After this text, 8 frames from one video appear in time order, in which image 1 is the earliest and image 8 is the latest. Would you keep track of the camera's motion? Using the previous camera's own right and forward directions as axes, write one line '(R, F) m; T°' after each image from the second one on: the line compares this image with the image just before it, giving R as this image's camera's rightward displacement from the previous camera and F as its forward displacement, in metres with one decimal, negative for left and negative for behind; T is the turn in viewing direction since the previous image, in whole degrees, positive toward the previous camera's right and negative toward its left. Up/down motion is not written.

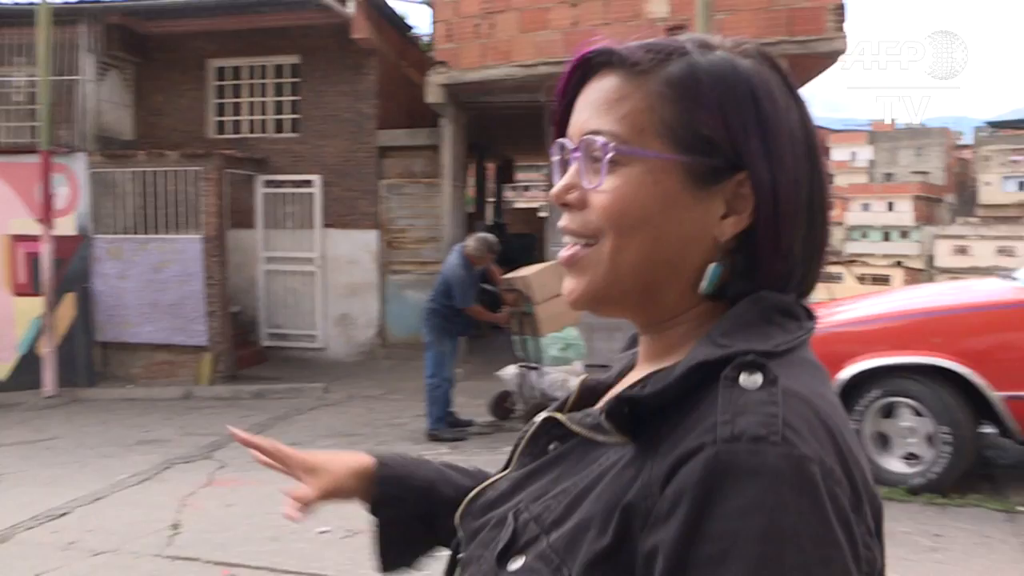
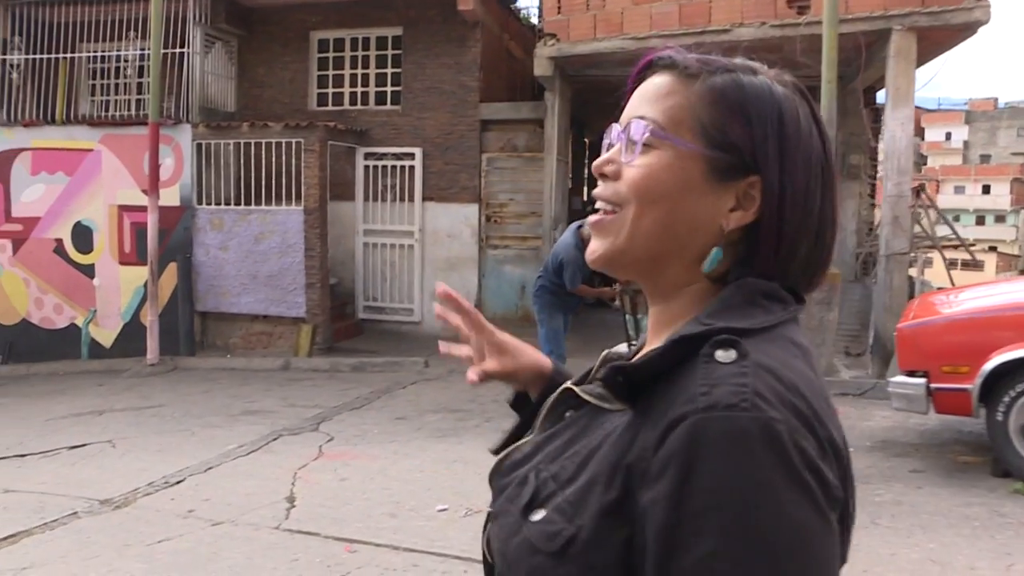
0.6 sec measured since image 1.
(-0.2, +0.2) m; -4°
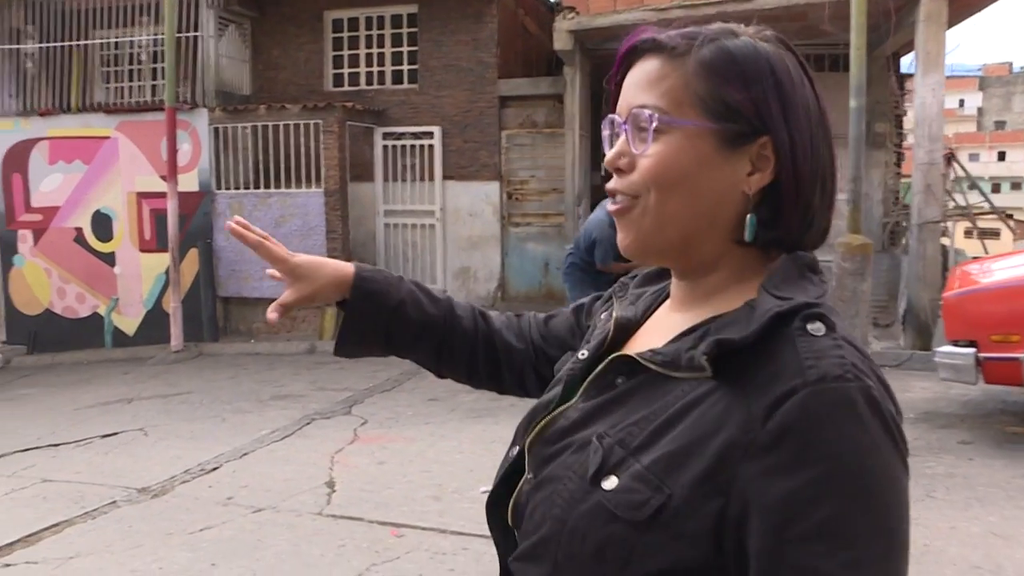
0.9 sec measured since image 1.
(-0.1, +0.1) m; -1°
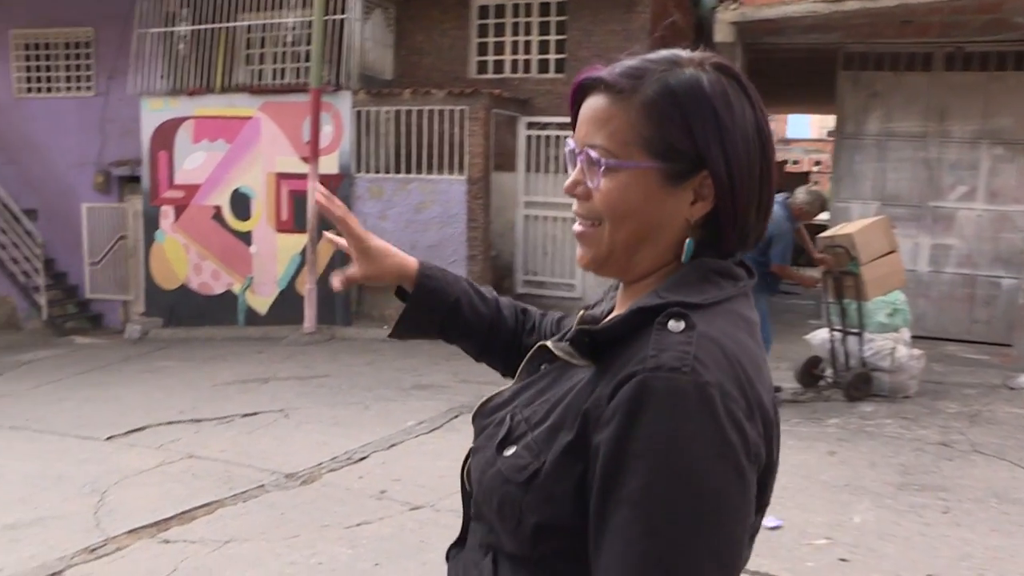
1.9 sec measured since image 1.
(-0.4, +0.3) m; -6°
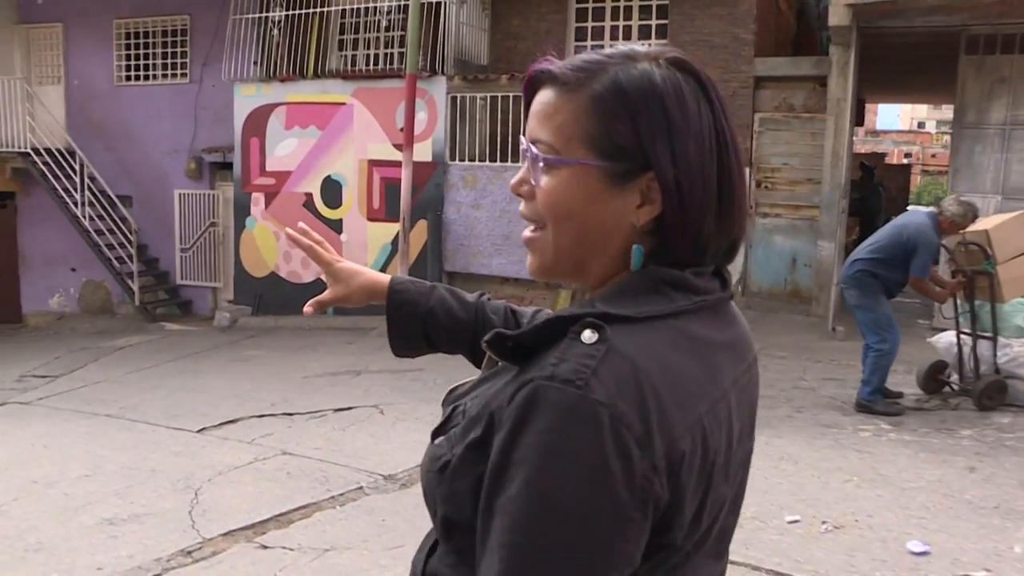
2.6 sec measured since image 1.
(-0.2, +0.3) m; -4°
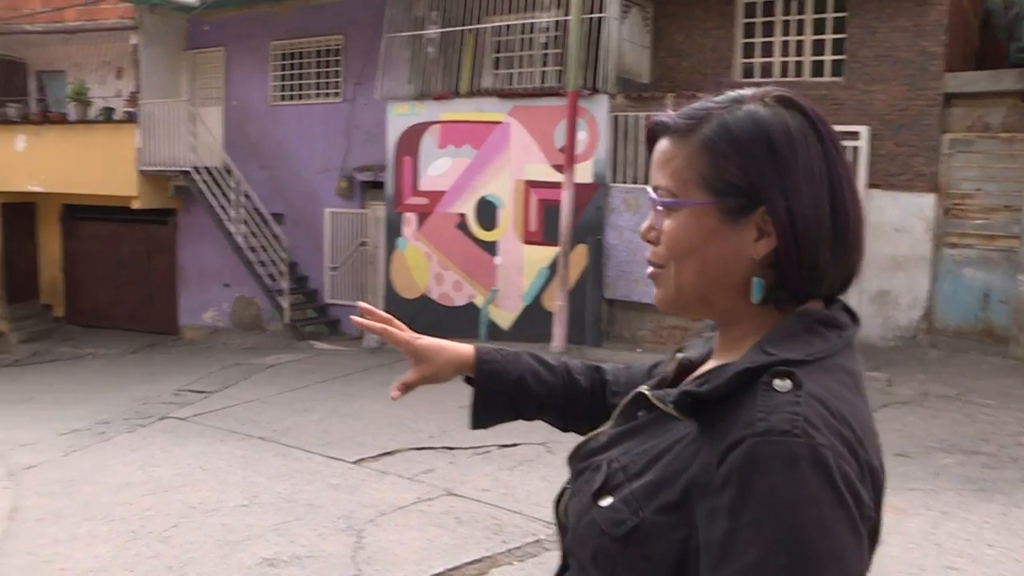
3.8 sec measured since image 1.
(-0.3, +0.5) m; -7°
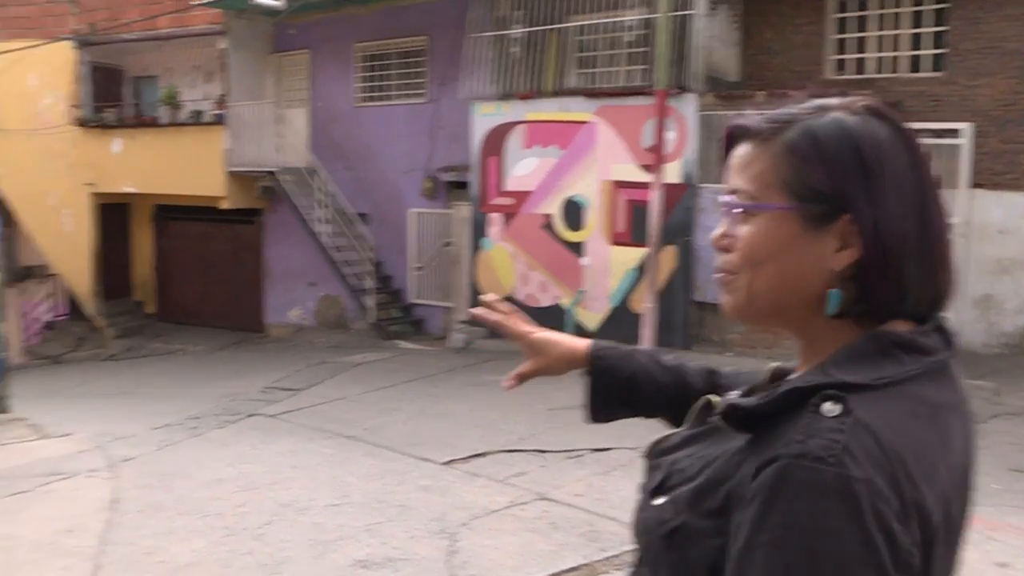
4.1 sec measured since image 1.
(-0.1, +0.1) m; -4°
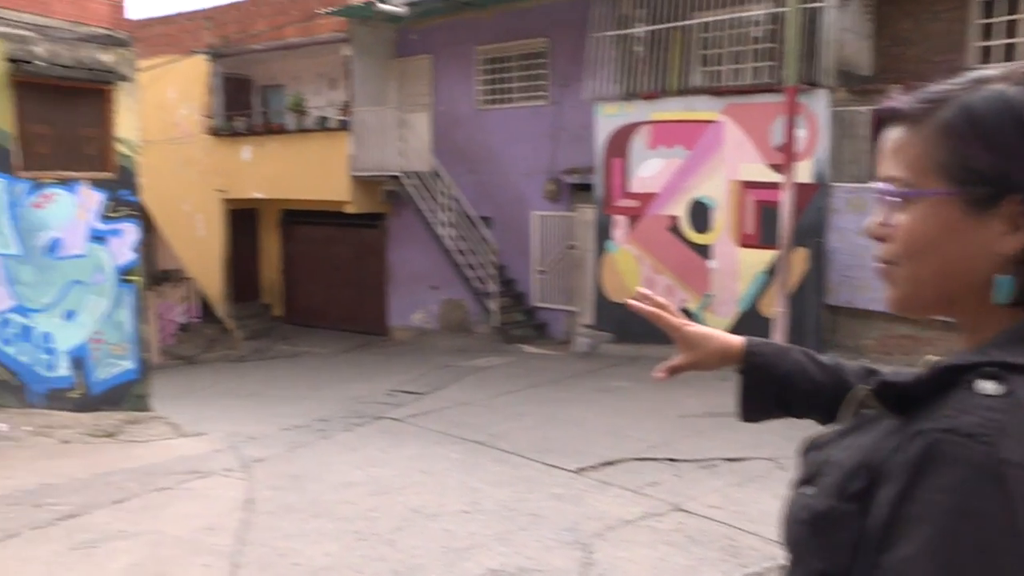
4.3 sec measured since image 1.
(-0.1, +0.1) m; -6°
